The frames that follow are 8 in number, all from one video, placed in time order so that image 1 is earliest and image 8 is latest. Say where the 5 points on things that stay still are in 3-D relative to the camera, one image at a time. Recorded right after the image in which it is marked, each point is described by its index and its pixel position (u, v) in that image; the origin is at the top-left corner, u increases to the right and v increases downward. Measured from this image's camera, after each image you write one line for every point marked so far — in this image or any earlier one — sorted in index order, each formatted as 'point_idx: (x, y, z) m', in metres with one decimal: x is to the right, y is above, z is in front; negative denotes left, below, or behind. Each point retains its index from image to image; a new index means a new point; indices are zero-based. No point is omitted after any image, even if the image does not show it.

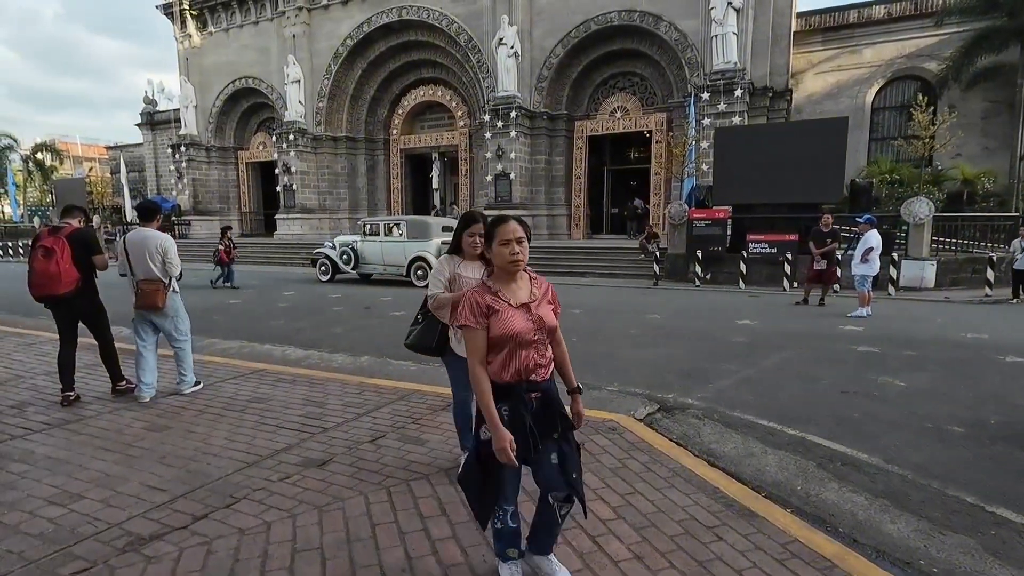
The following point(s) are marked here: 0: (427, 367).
0: (-1.0, -0.9, +6.5) m
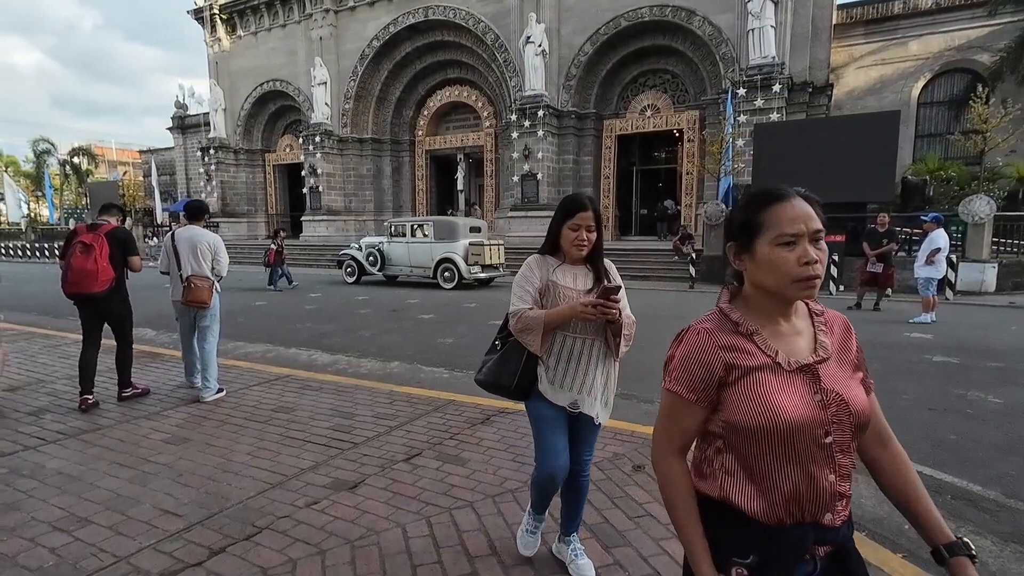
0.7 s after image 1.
0: (-0.6, -1.0, +6.1) m
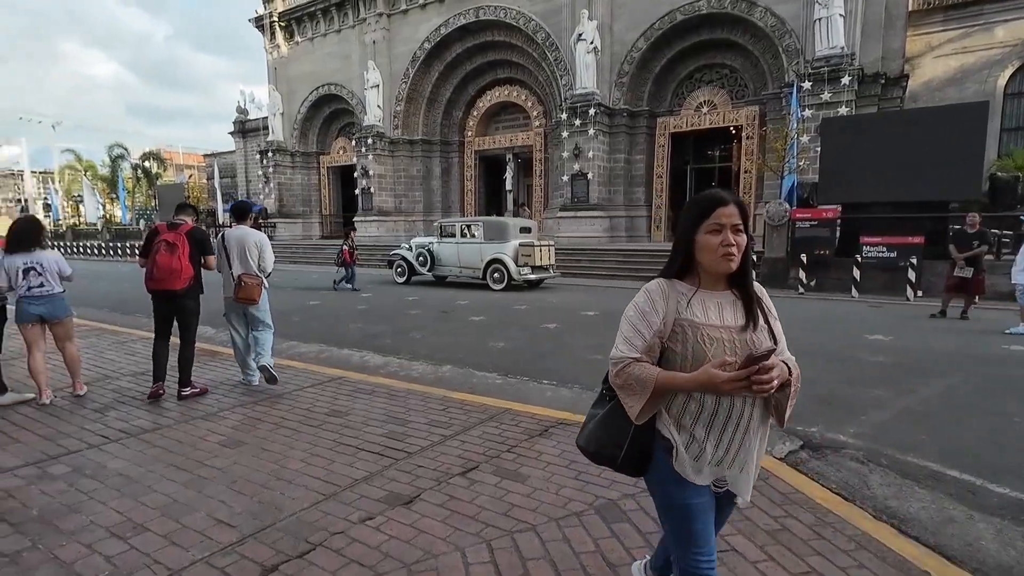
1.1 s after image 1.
0: (0.0, -1.0, +5.9) m
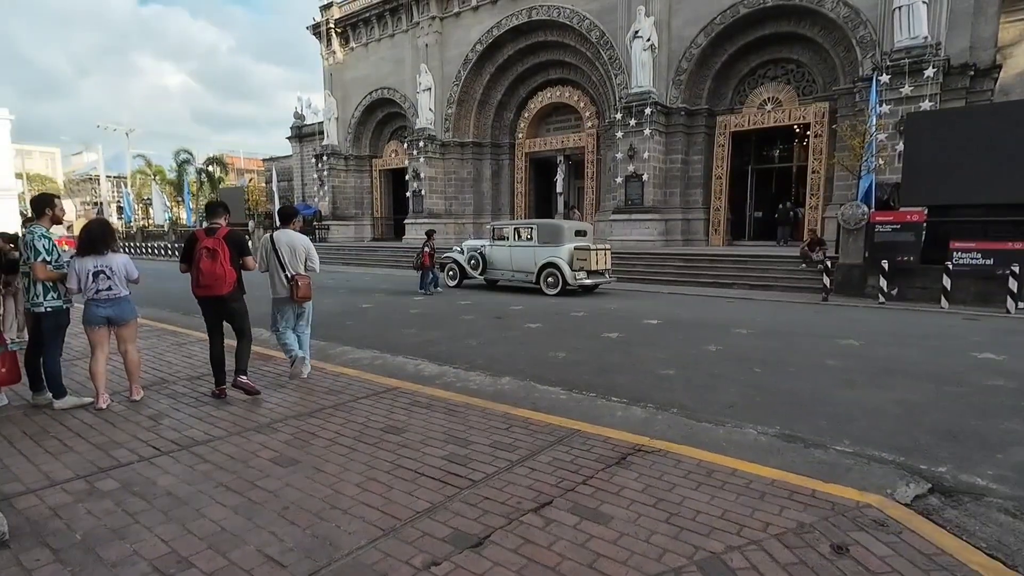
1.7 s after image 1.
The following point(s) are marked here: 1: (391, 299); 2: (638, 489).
0: (+0.7, -1.1, +5.4) m
1: (-2.9, -0.3, +13.0) m
2: (+0.8, -1.3, +3.4) m
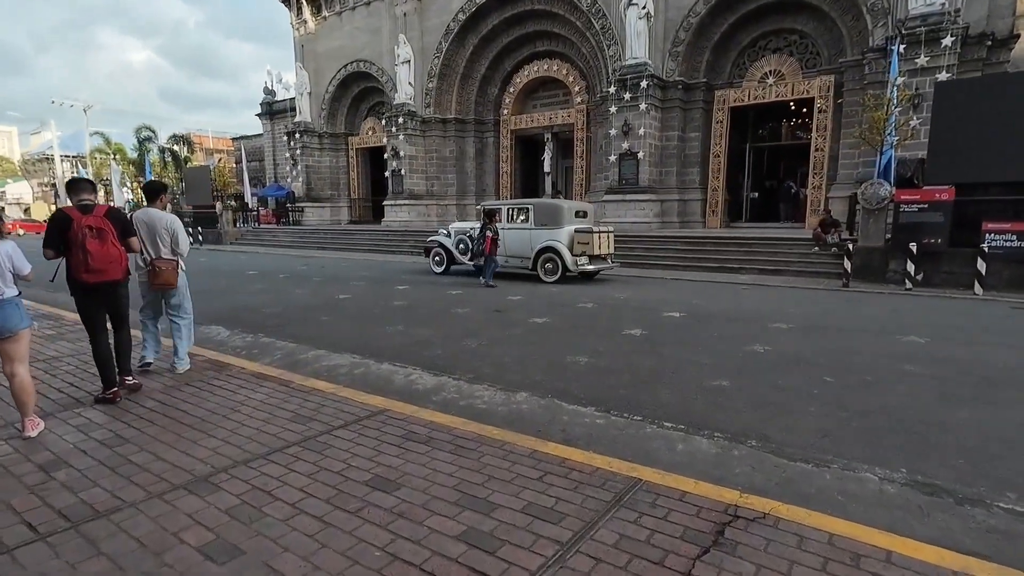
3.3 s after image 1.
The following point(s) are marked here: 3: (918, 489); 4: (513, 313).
0: (+0.9, -1.0, +4.2) m
1: (-3.0, 0.0, +11.7) m
2: (+1.0, -1.3, +2.2) m
3: (+2.4, -1.2, +3.2) m
4: (0.0, -0.4, +8.5) m
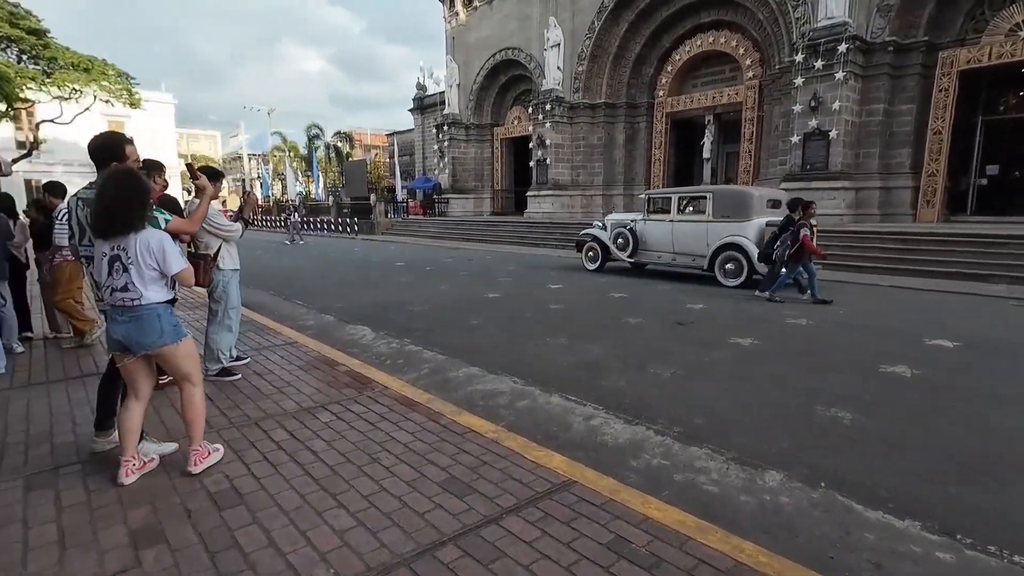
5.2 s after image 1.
0: (+2.1, -1.2, +2.4) m
1: (+0.2, 0.0, +10.5) m
2: (+1.8, -1.5, +0.4) m
3: (+3.3, -1.4, +1.0) m
4: (+2.4, -0.5, +6.7) m
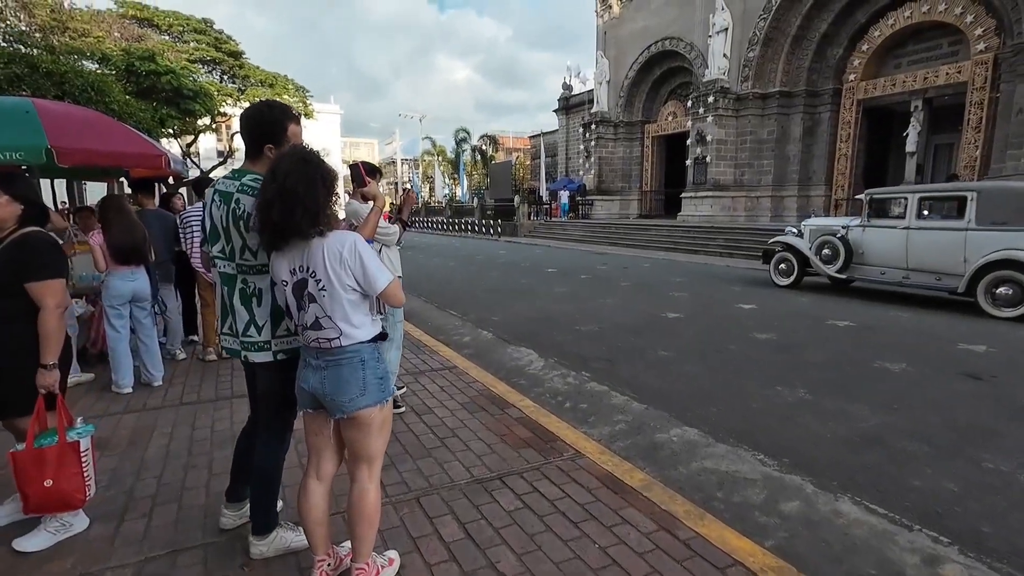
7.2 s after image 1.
0: (+3.0, -1.5, +0.4) m
1: (+3.1, -0.3, +8.8) m
2: (+2.2, -1.7, -1.4) m
3: (+3.8, -1.7, -1.2) m
4: (+4.3, -0.8, +4.6) m
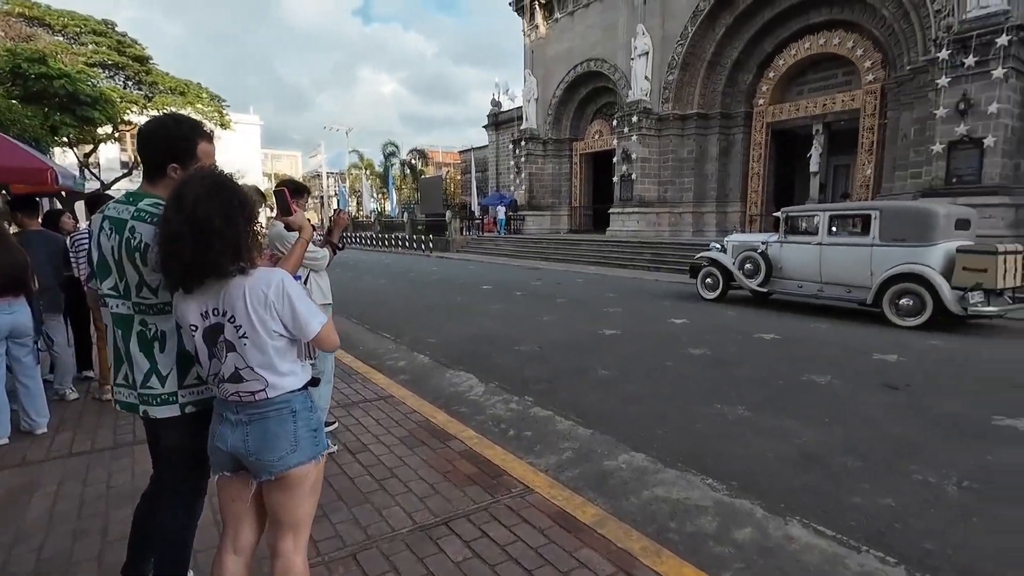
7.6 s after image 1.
0: (+3.0, -1.5, +0.6) m
1: (+2.1, -0.5, +8.9) m
2: (+2.5, -1.7, -1.4) m
3: (+4.1, -1.7, -0.9) m
4: (+3.8, -1.0, +4.9) m
